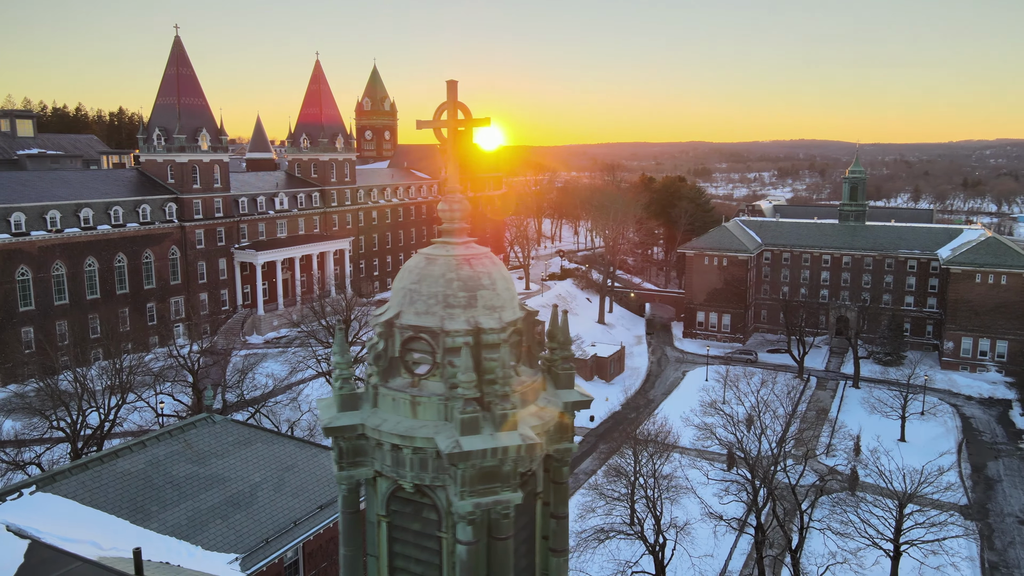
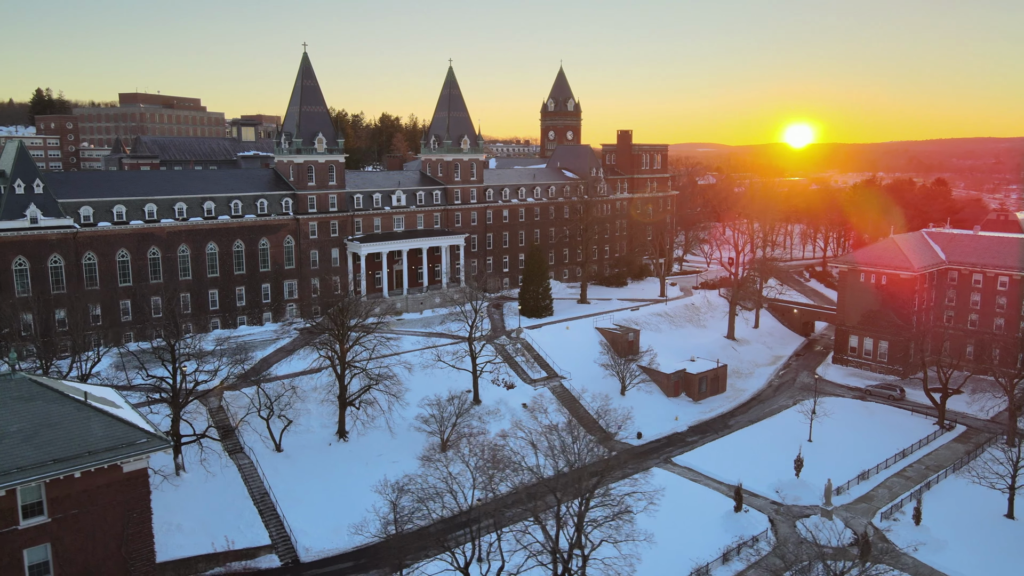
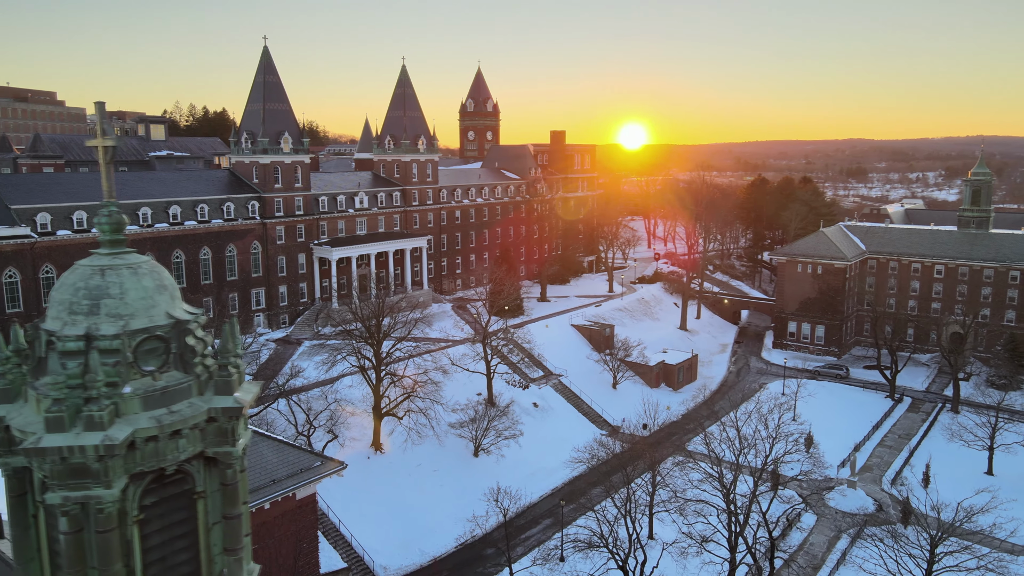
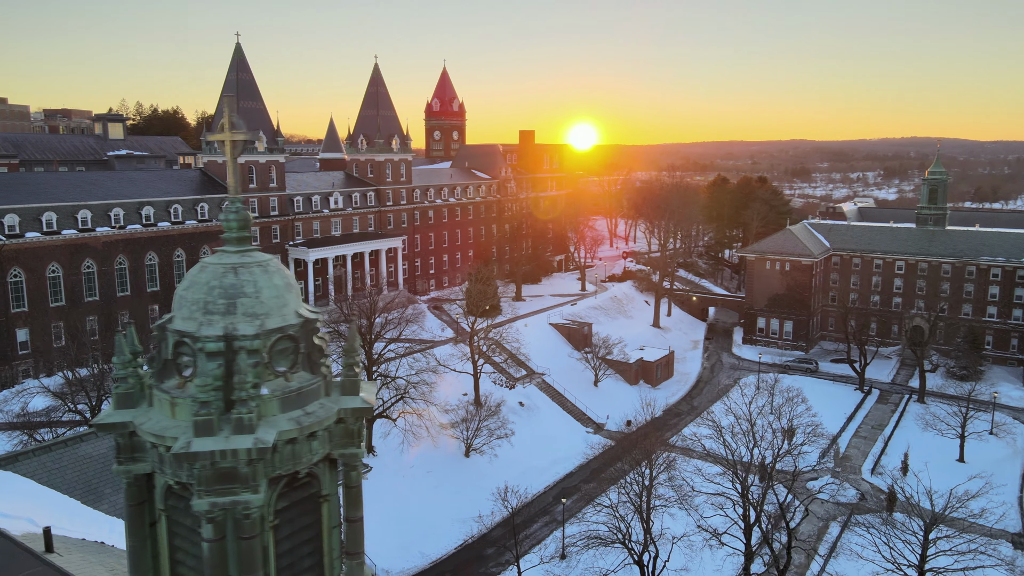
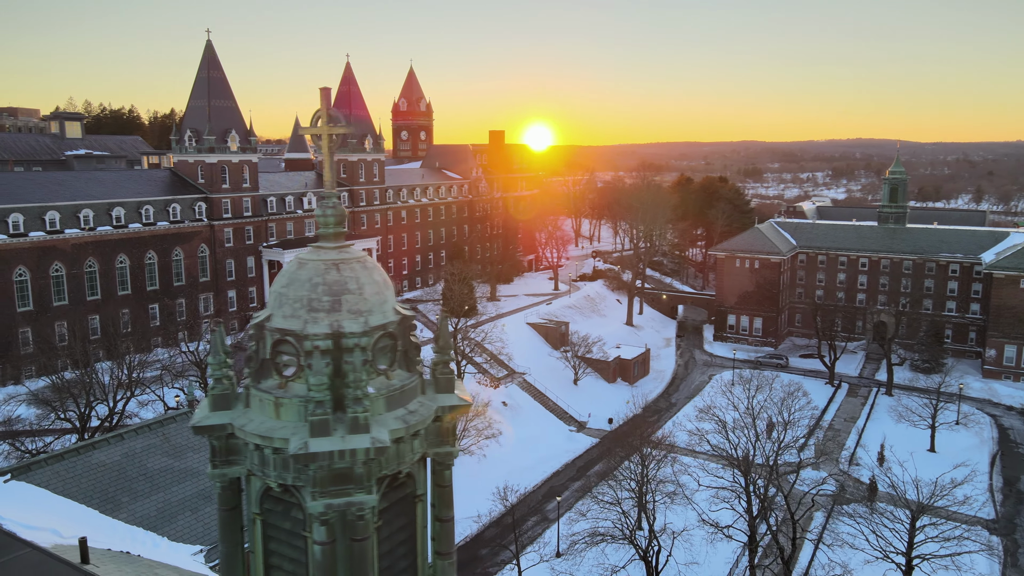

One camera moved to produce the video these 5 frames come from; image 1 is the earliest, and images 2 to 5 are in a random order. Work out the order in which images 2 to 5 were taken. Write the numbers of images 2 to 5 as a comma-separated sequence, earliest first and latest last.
5, 4, 3, 2
